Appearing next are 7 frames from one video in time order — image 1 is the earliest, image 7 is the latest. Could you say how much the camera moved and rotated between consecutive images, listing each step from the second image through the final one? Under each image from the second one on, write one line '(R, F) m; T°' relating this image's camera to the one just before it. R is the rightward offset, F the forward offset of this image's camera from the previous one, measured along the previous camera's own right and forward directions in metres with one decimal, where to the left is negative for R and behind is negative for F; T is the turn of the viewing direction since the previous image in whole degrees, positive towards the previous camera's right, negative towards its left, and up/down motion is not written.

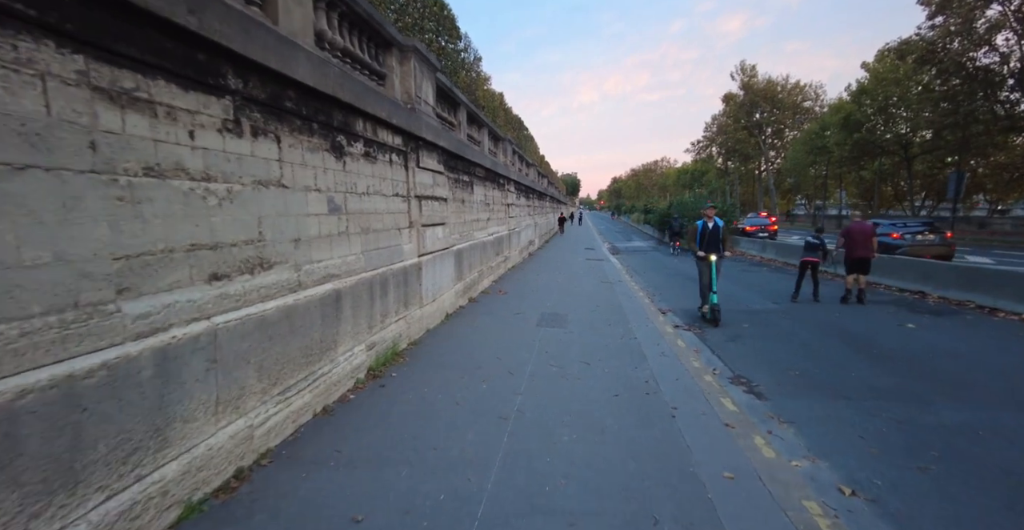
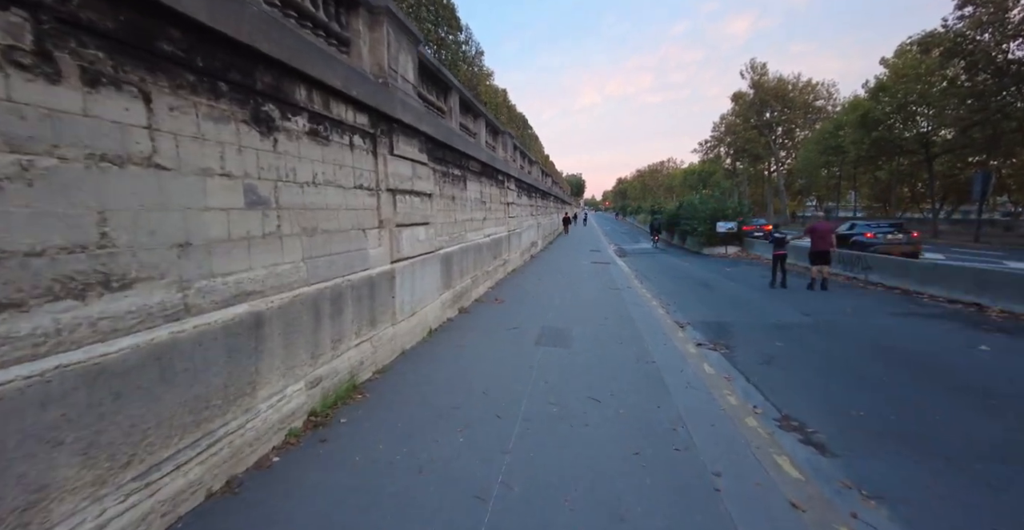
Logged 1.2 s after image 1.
(+0.1, +1.0) m; -1°
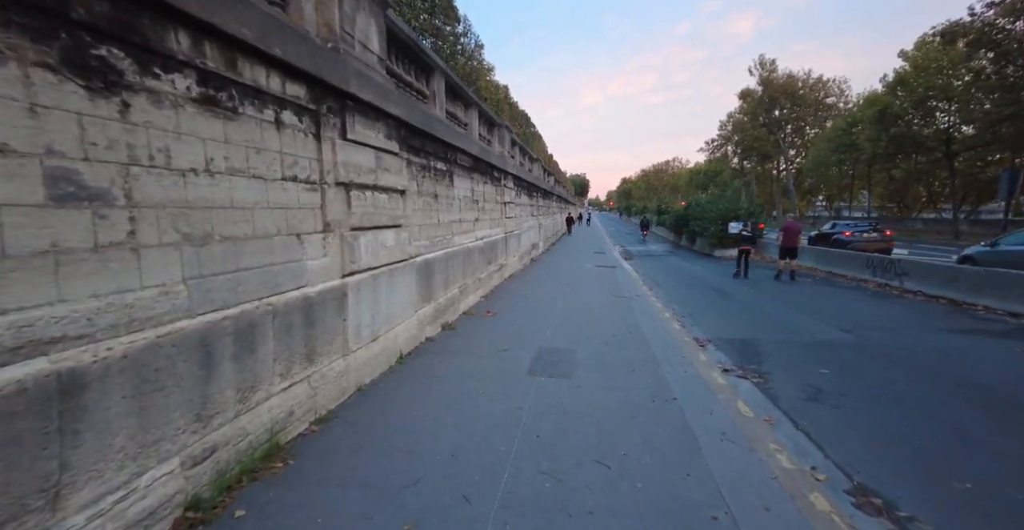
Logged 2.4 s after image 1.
(+0.2, +1.0) m; 0°
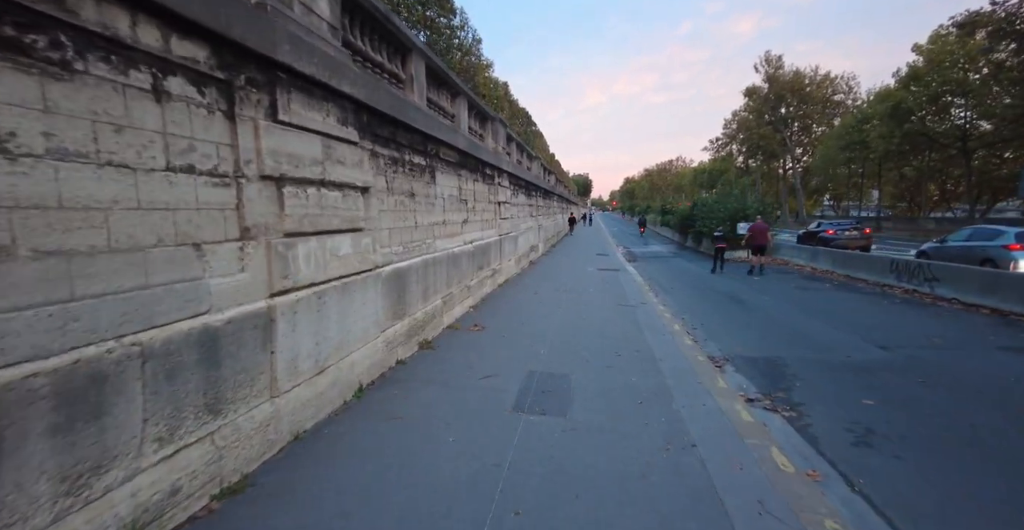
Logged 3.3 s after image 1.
(+0.2, +0.8) m; 0°
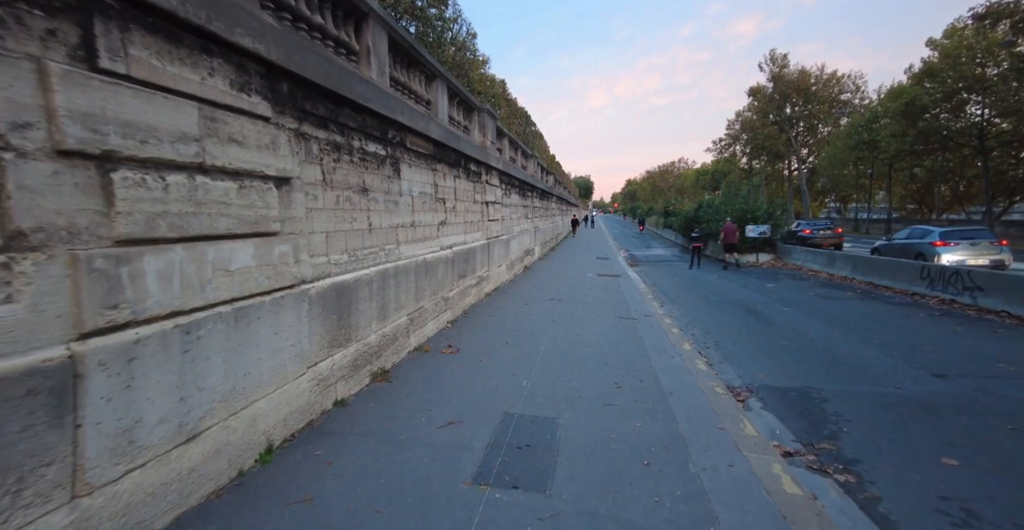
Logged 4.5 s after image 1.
(+0.3, +1.1) m; 0°
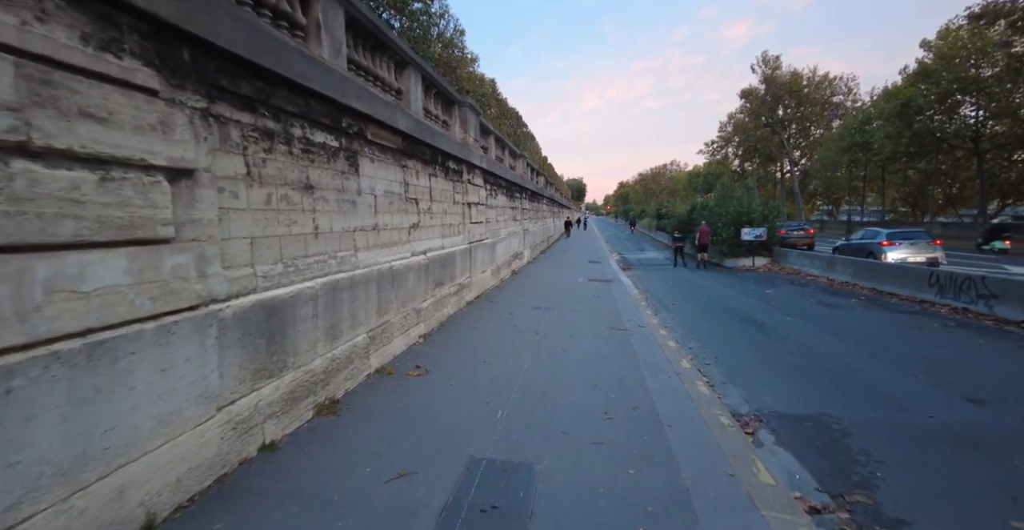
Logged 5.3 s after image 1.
(+0.2, +0.7) m; +1°
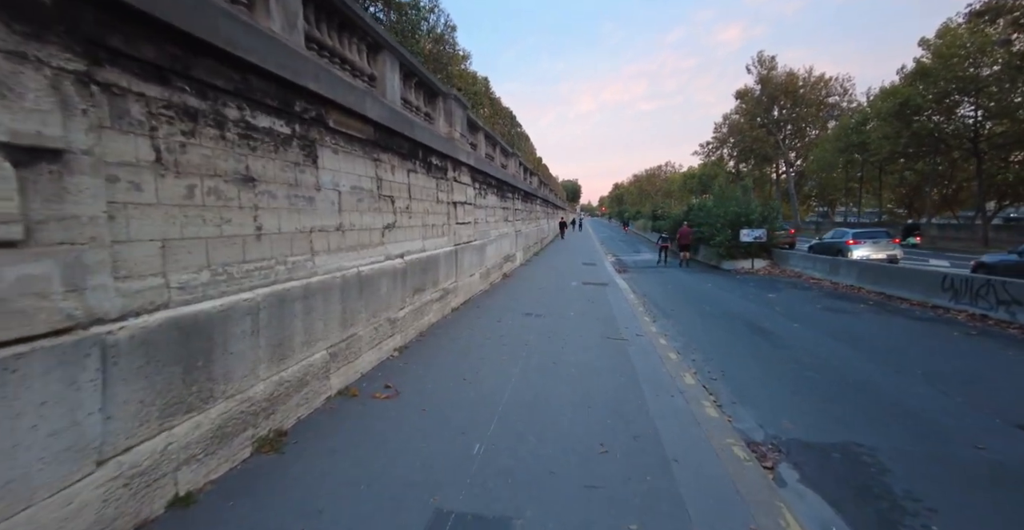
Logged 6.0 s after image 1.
(+0.1, +0.6) m; +1°
